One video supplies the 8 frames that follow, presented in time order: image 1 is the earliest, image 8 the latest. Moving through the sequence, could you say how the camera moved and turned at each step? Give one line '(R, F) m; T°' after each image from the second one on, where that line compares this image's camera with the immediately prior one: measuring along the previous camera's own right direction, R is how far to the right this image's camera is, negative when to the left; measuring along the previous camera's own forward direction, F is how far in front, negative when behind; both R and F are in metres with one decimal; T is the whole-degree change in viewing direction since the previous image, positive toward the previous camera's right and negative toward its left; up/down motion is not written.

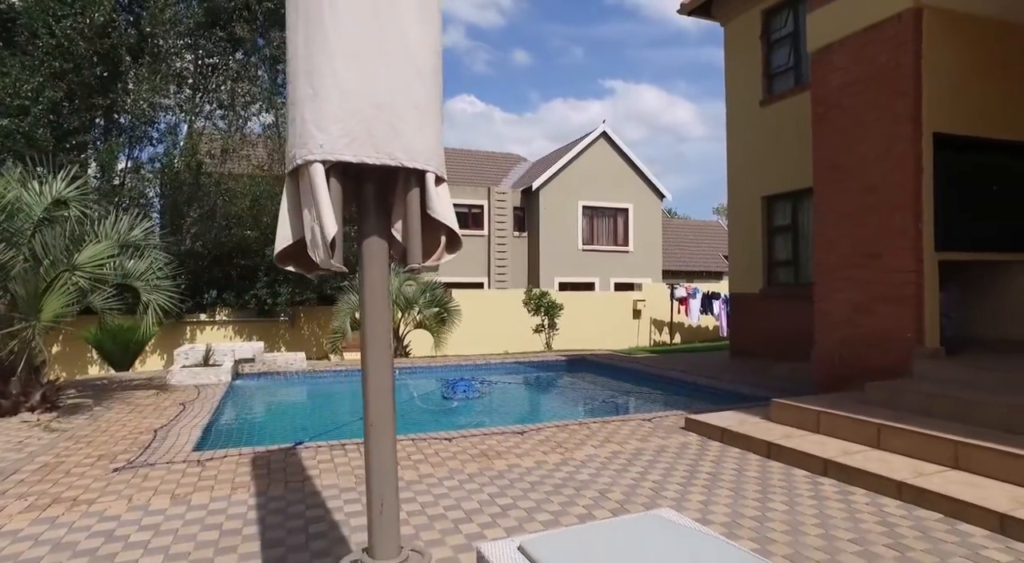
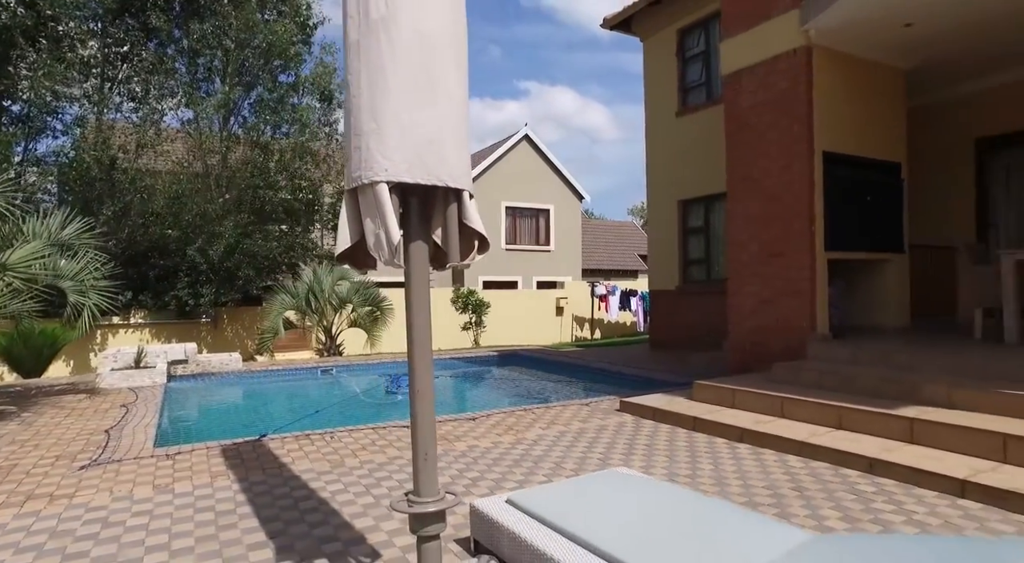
(-0.4, -0.5) m; +8°
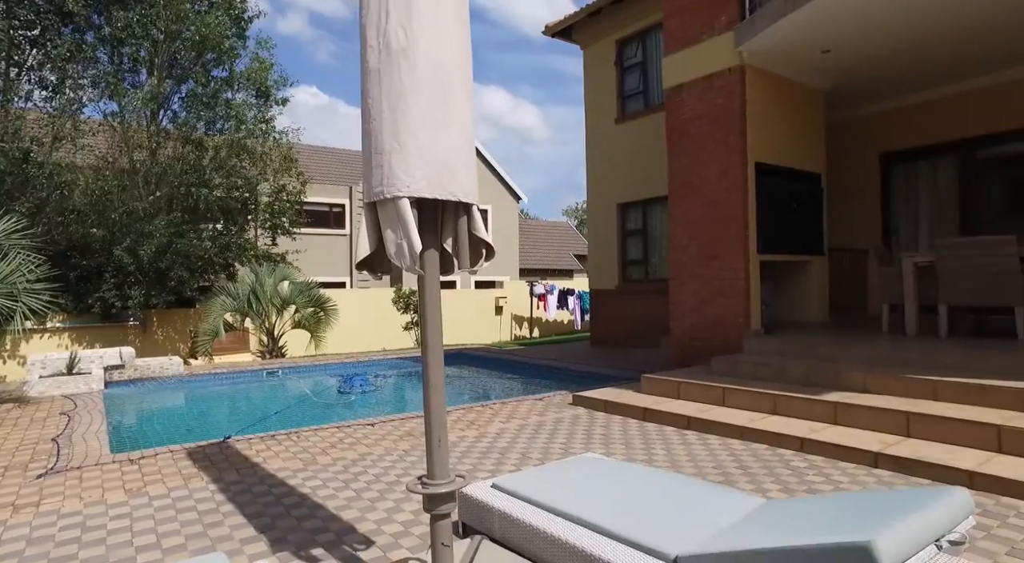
(-0.3, -0.3) m; +6°
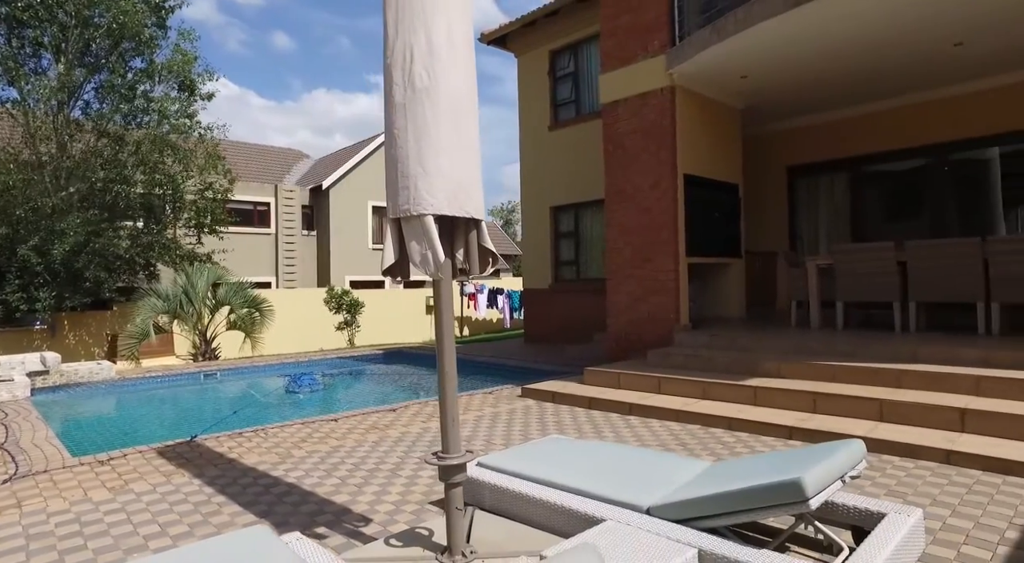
(-0.4, -0.5) m; +7°
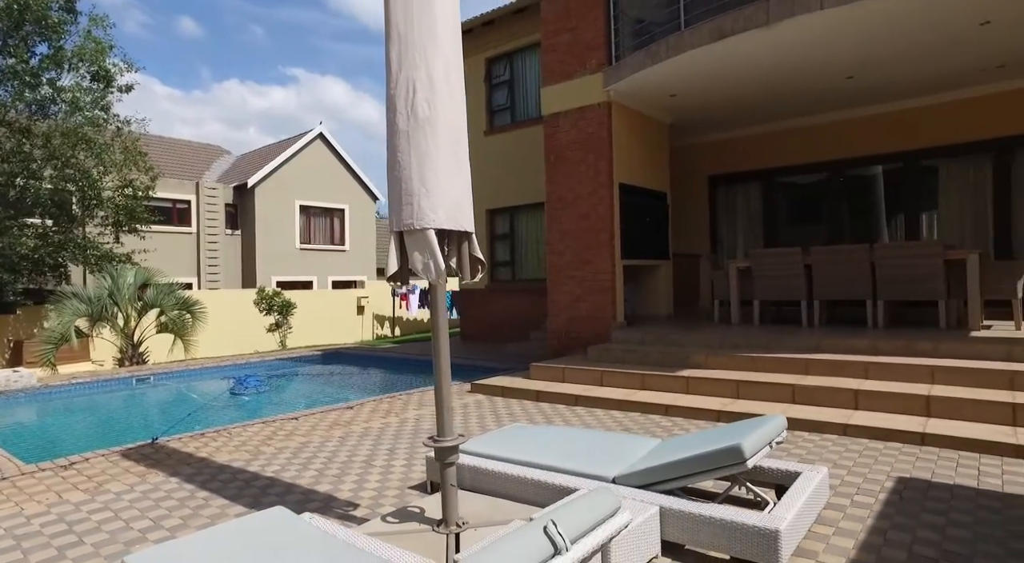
(-0.4, -0.5) m; +7°
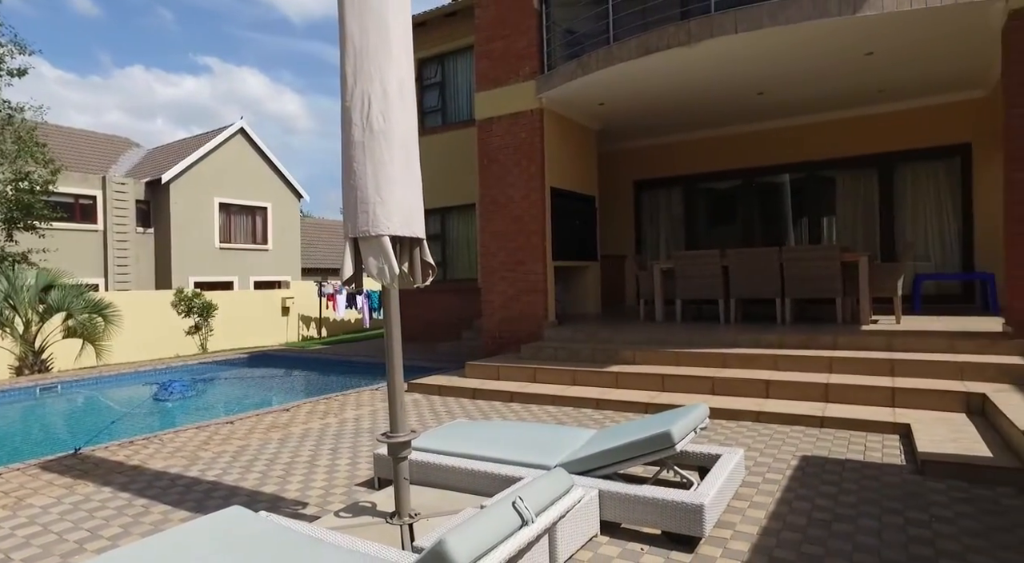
(-0.1, -0.2) m; +7°
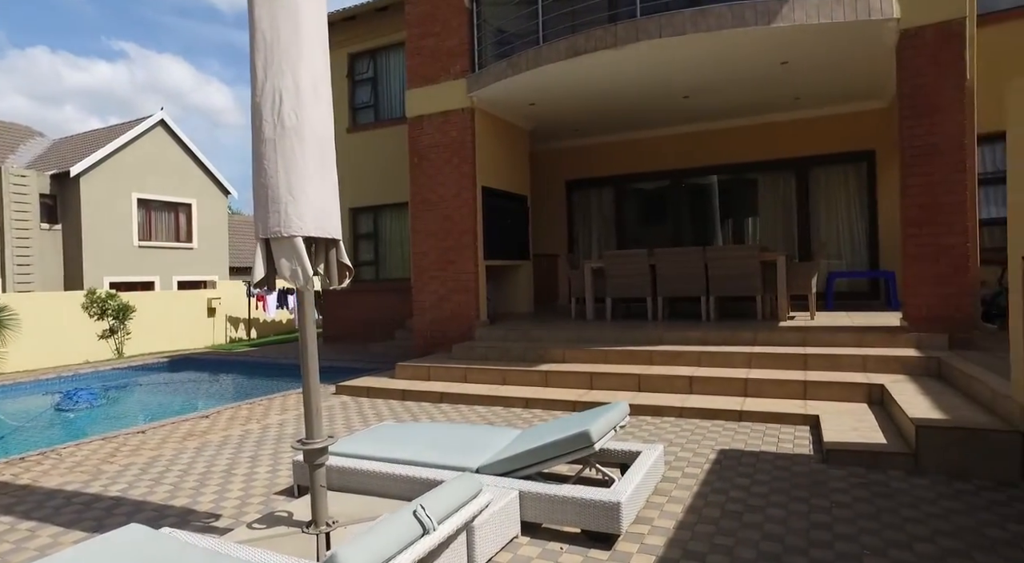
(+0.1, 0.0) m; +6°
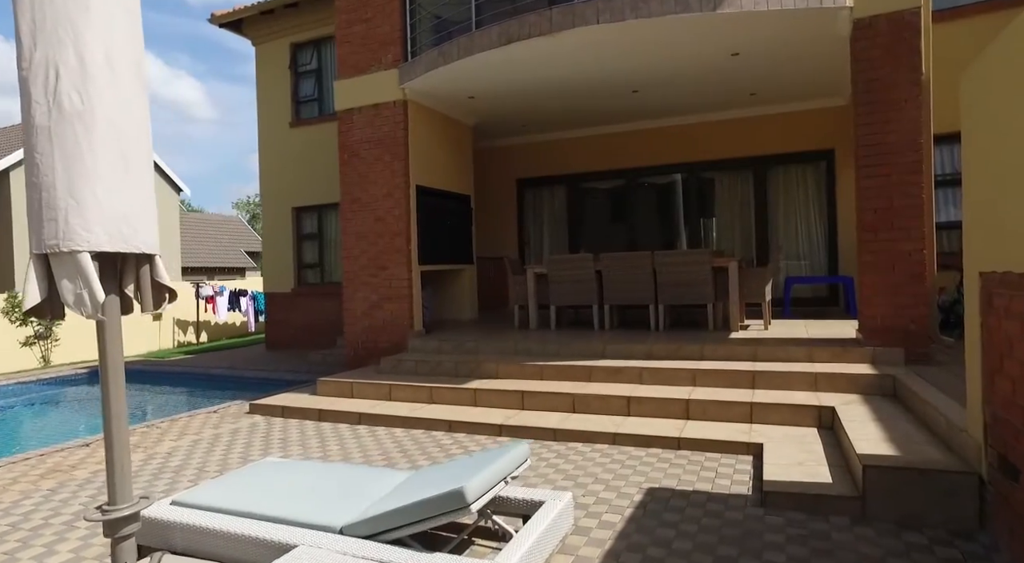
(+0.6, +0.7) m; +2°
